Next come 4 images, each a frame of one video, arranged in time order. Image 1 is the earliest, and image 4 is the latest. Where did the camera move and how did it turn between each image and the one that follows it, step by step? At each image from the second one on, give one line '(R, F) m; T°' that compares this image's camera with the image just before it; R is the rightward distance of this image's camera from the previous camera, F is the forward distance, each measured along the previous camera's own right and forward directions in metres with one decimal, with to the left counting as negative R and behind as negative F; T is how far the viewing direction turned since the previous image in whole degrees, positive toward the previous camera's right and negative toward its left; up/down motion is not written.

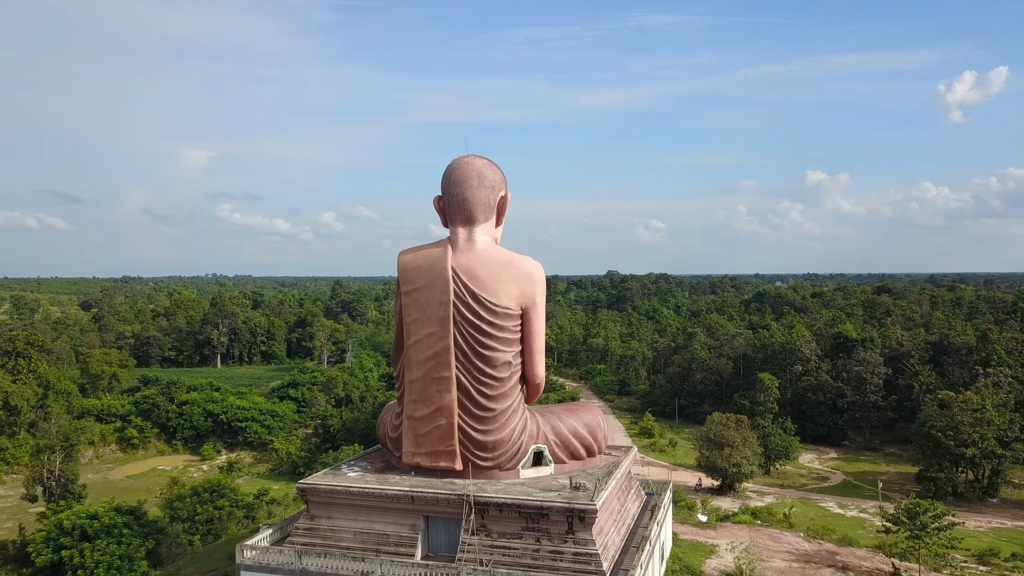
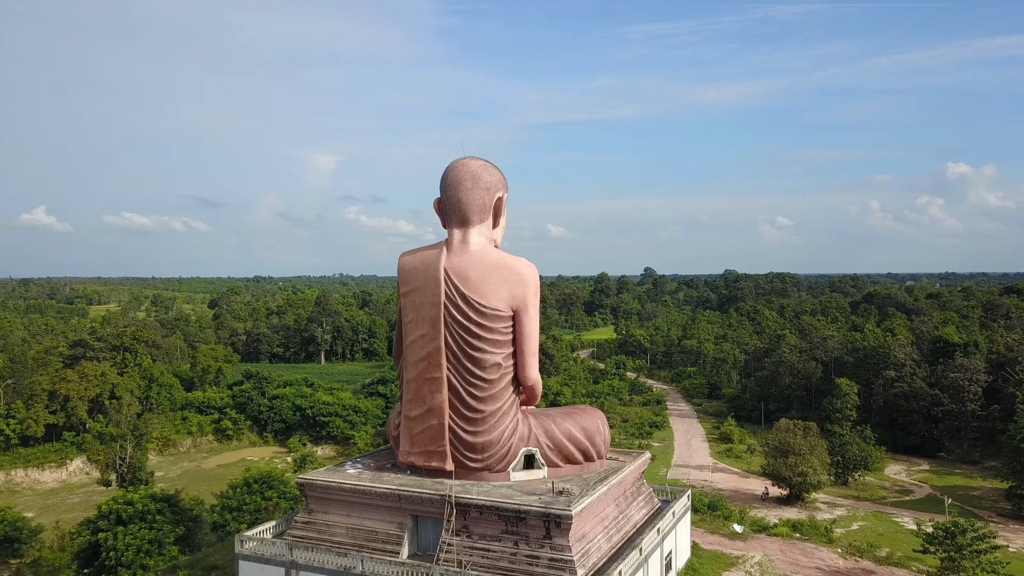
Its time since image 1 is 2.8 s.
(+1.7, +0.2) m; -8°
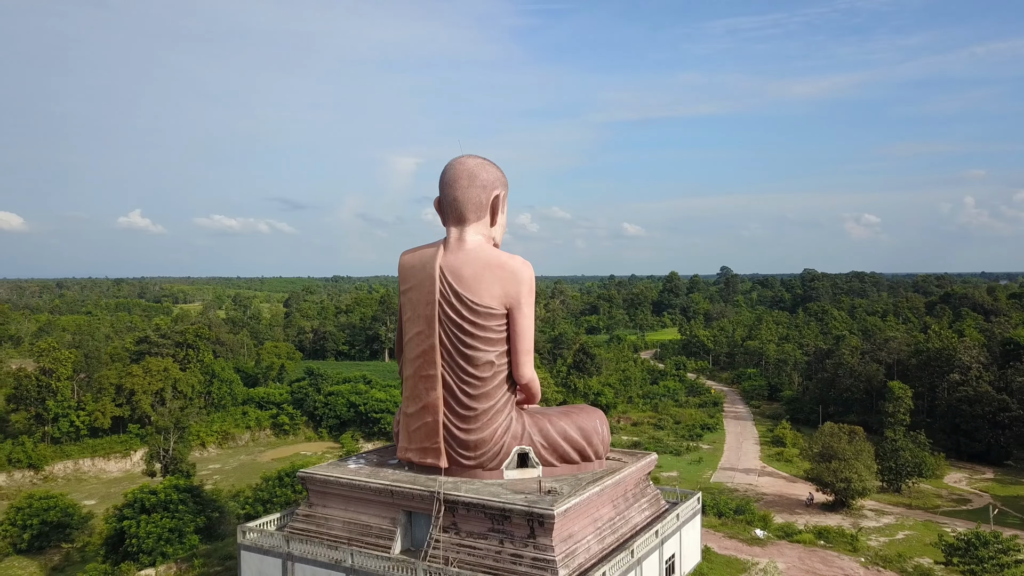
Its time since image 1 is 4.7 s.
(+1.1, +0.1) m; -5°
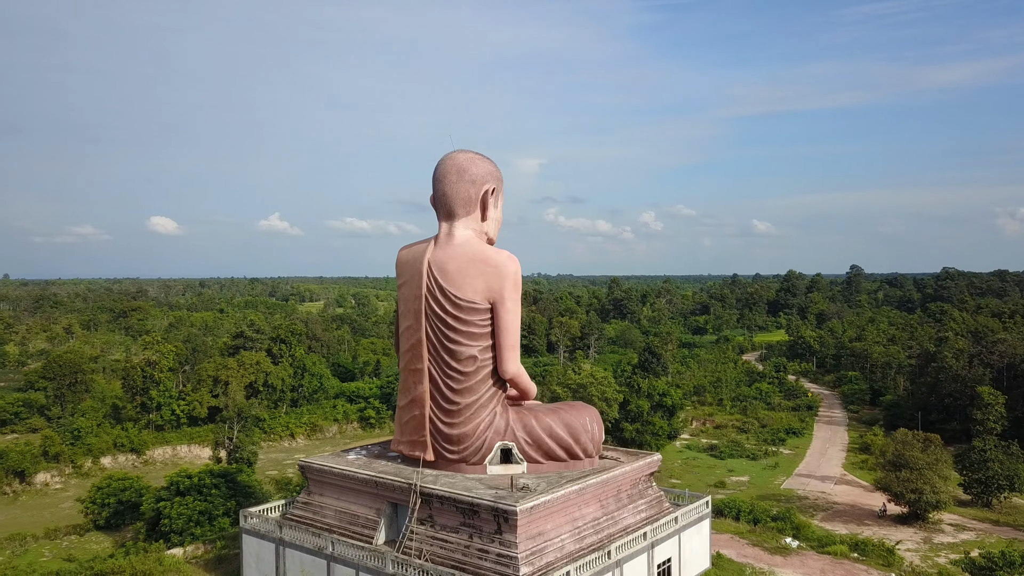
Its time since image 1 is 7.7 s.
(+1.8, +0.2) m; -9°
